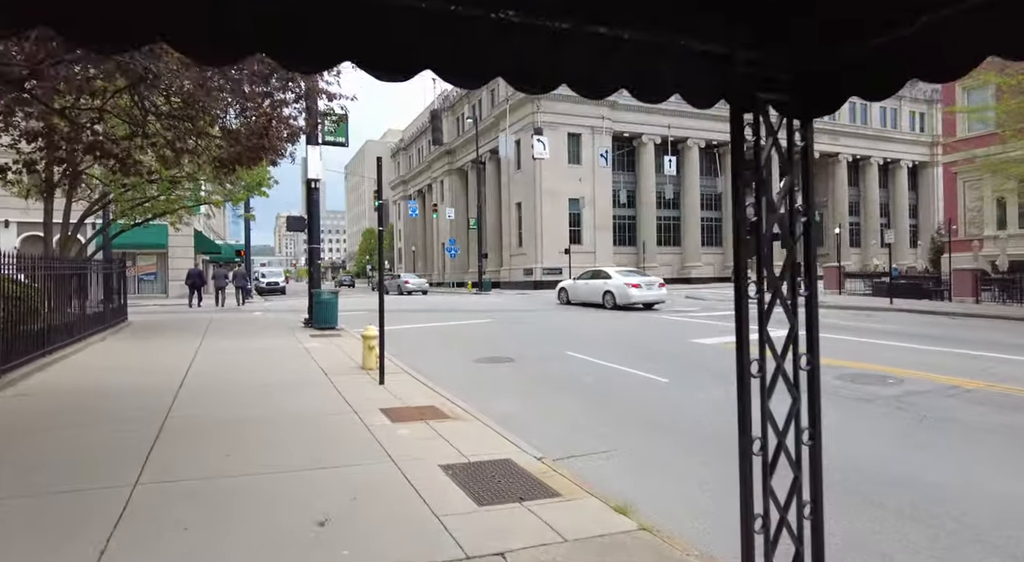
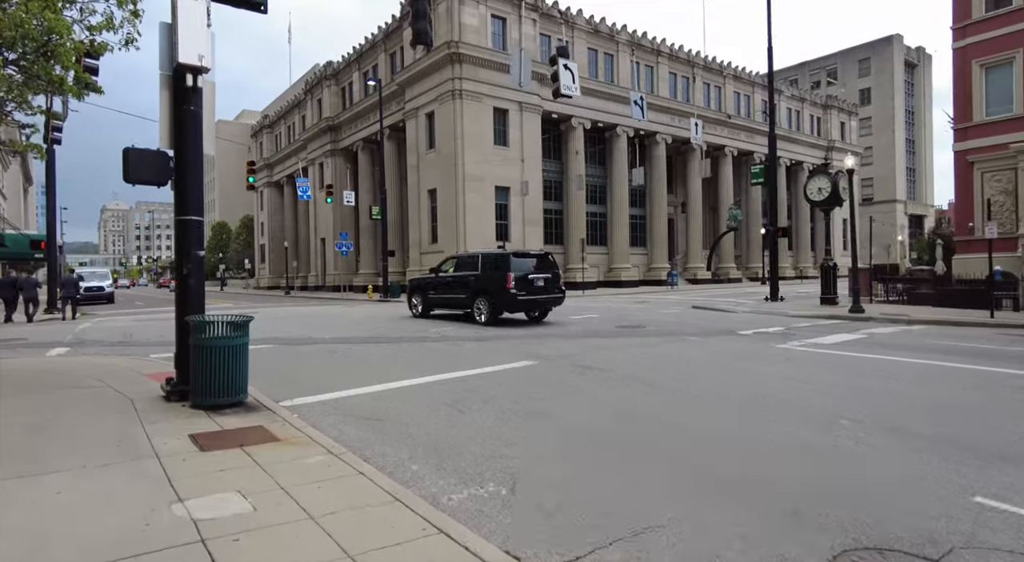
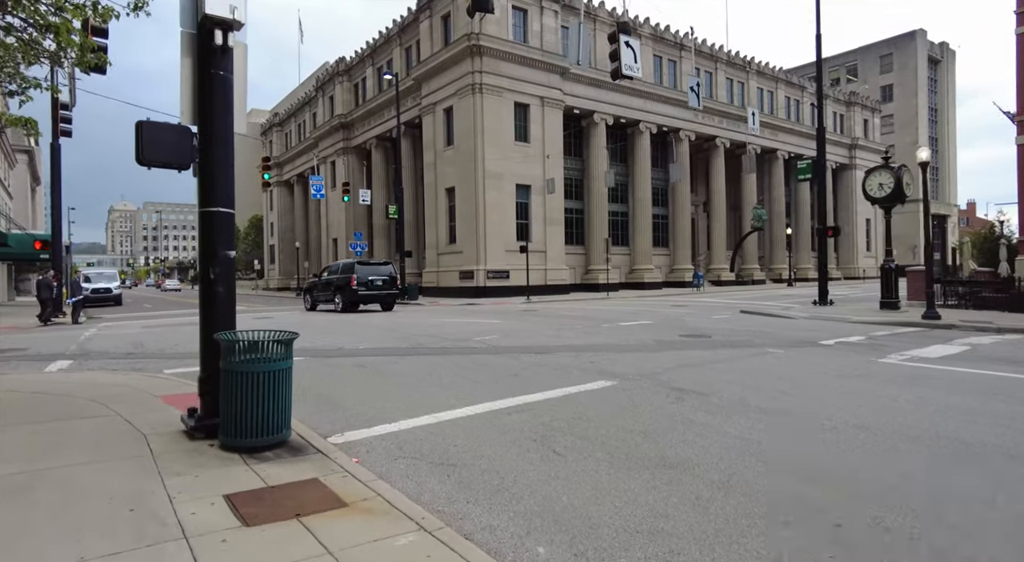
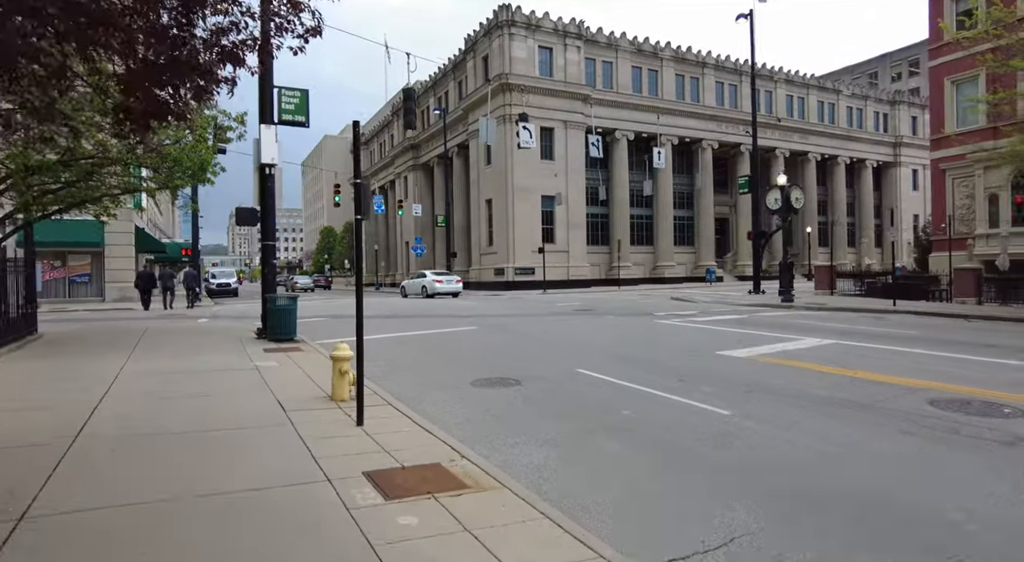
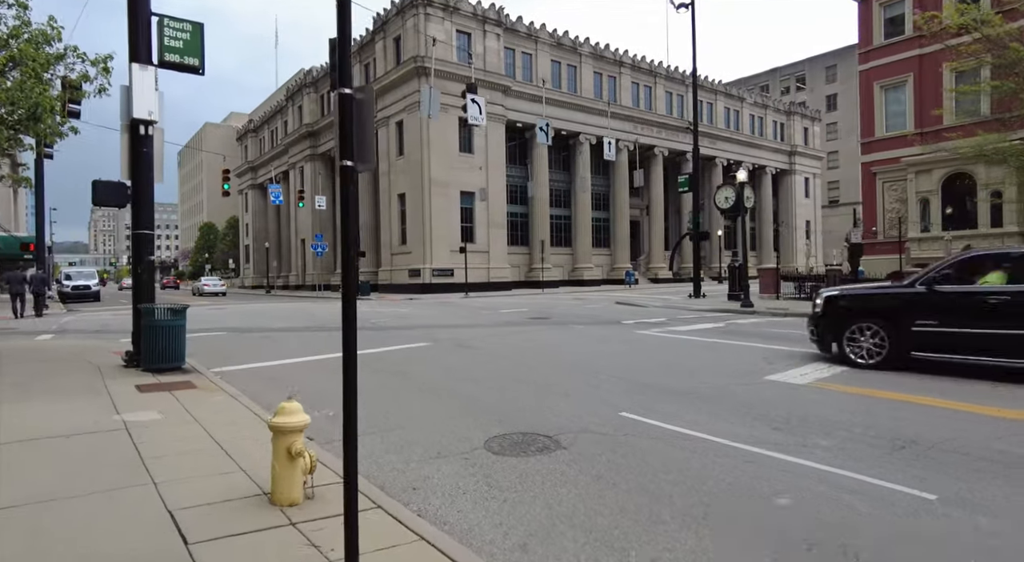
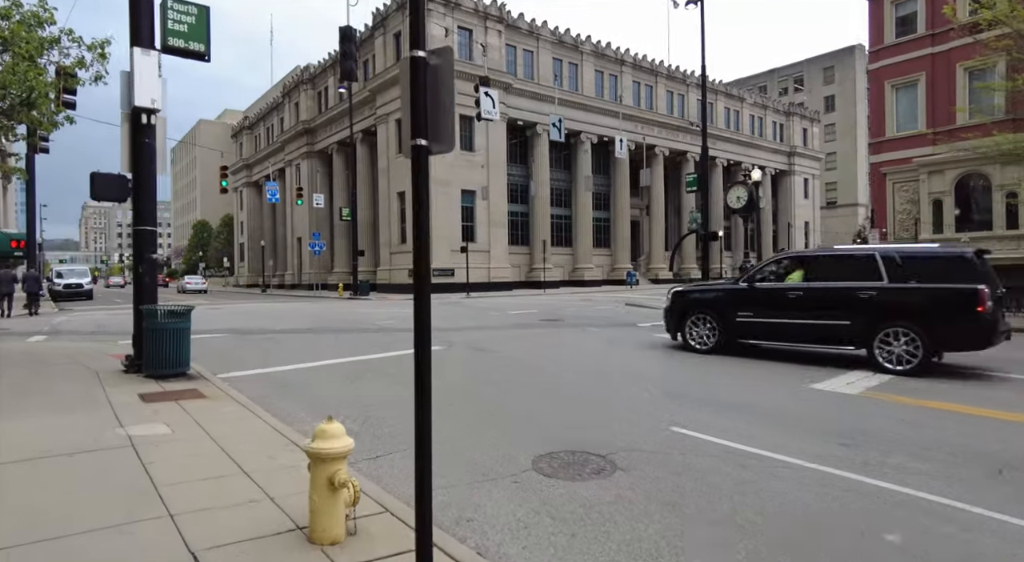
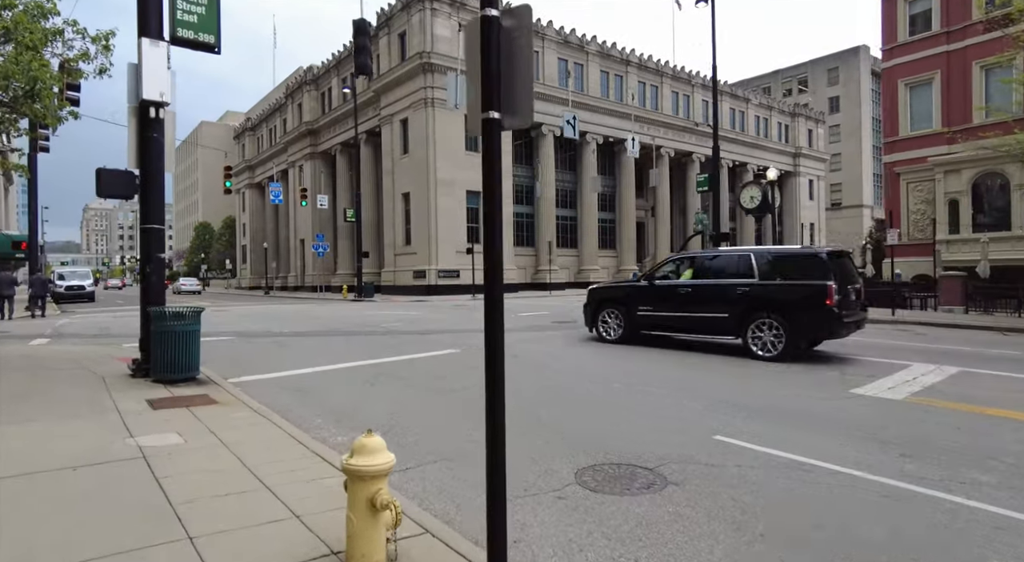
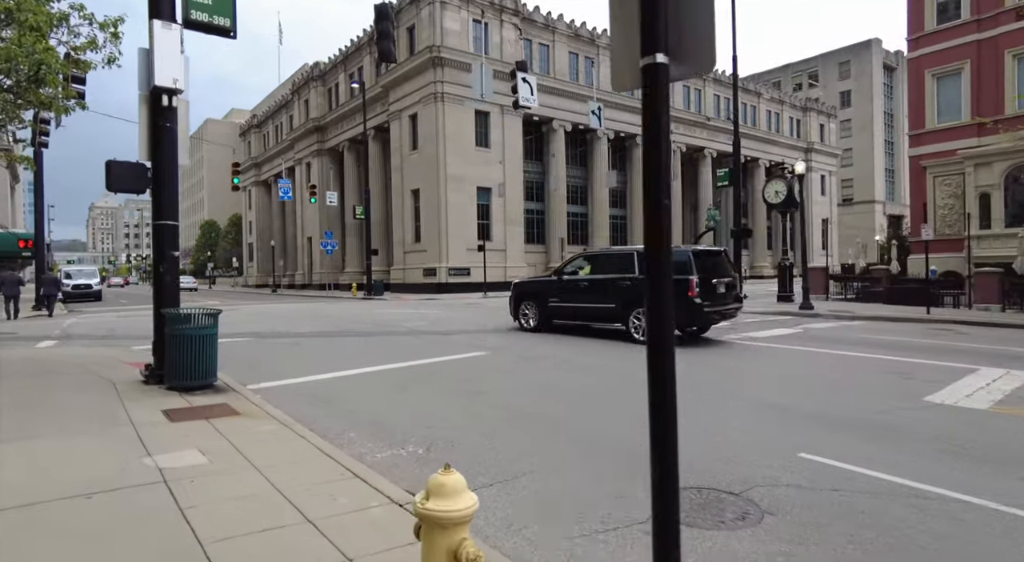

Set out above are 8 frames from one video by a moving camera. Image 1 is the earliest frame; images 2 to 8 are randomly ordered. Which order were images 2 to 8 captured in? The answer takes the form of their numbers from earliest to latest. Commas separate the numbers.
4, 5, 6, 7, 8, 2, 3
